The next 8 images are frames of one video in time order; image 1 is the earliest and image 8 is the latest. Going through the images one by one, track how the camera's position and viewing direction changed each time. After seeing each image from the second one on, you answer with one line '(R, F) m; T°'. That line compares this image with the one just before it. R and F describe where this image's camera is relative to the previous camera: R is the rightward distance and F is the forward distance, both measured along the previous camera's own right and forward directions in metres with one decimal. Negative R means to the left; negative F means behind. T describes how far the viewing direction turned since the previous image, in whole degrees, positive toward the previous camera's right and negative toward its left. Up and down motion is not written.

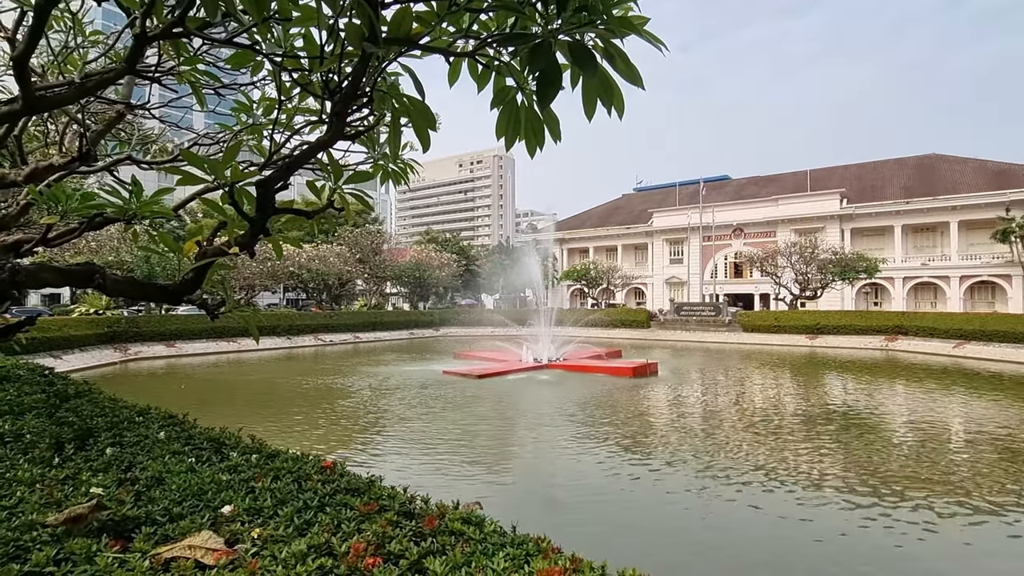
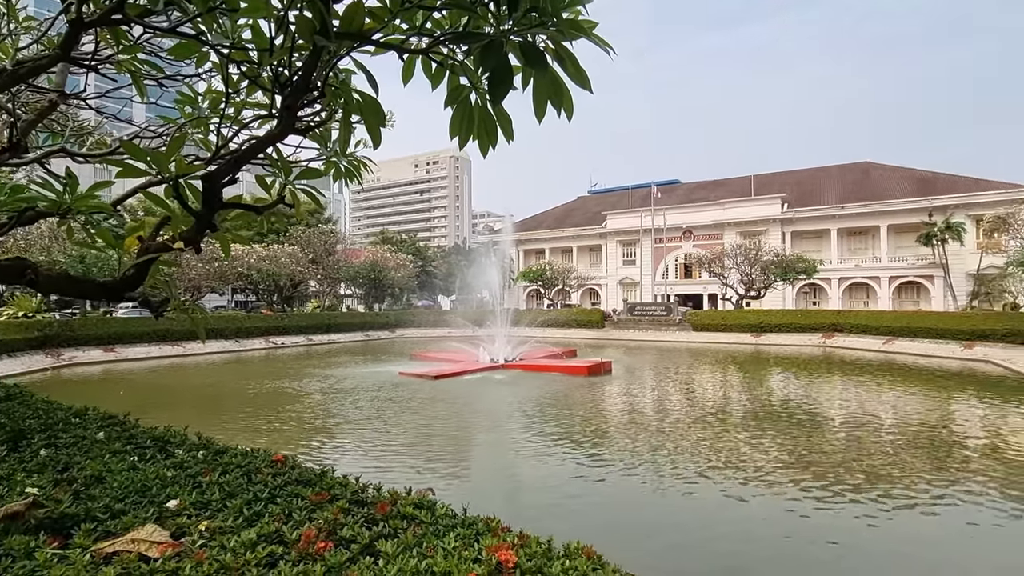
(0.0, -0.1) m; +5°
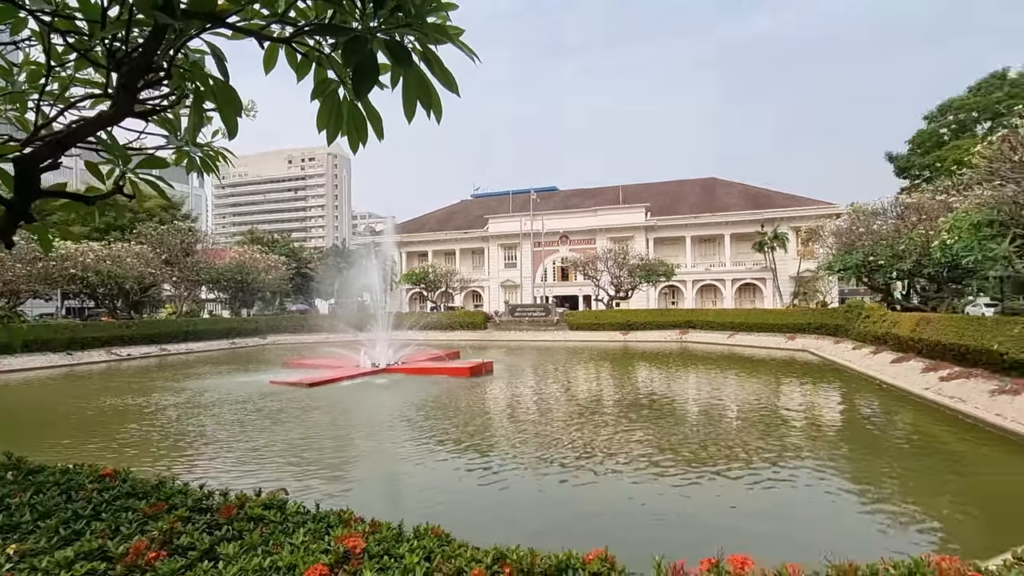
(+0.1, -0.1) m; +13°
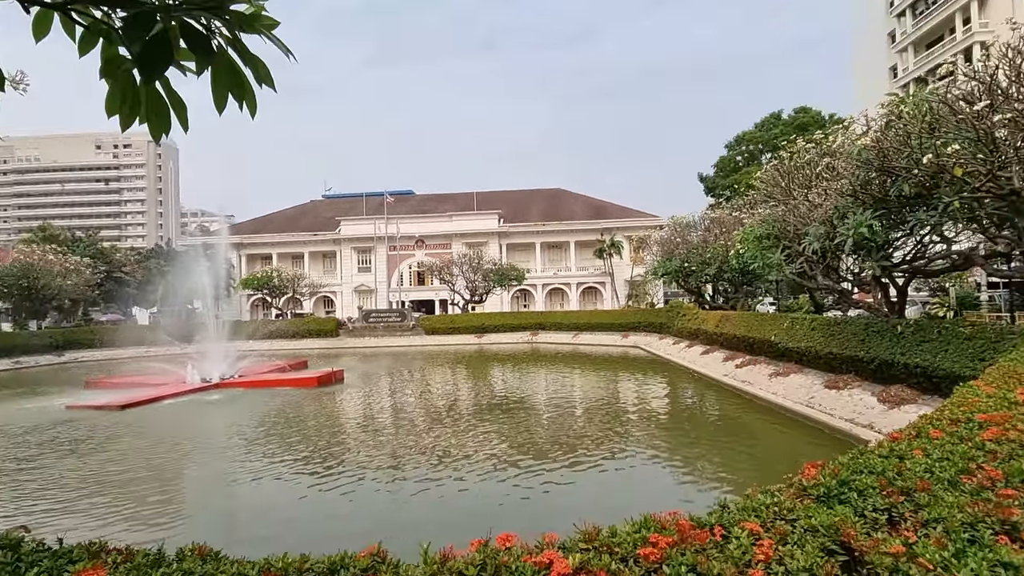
(+0.2, -0.1) m; +16°
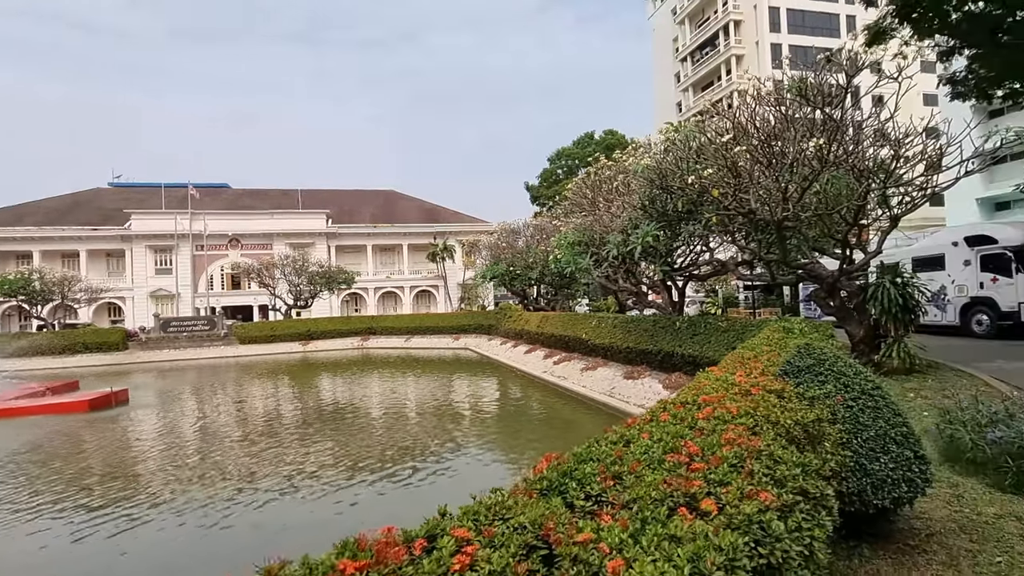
(+0.4, +0.1) m; +18°
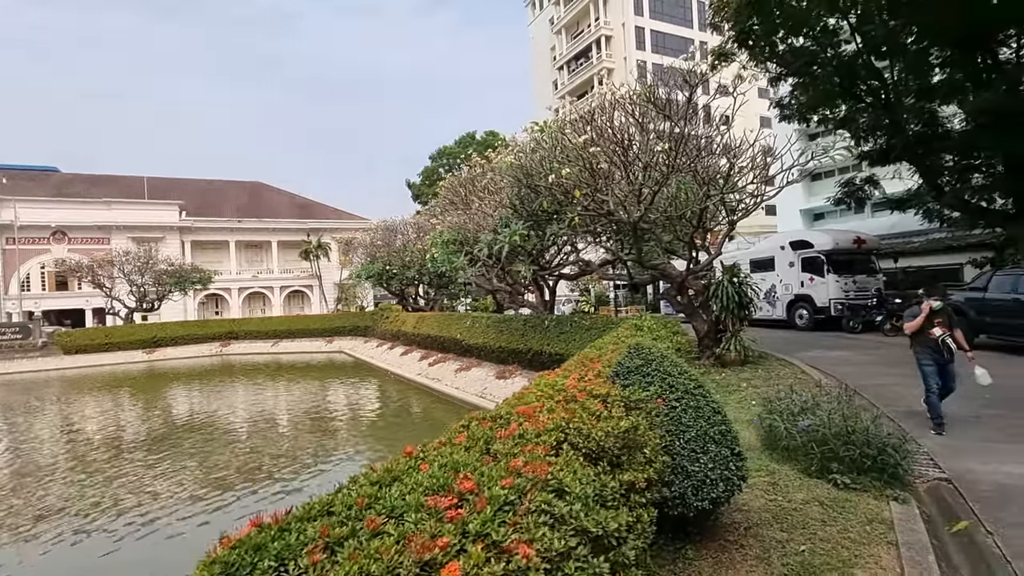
(+0.4, +0.3) m; +13°
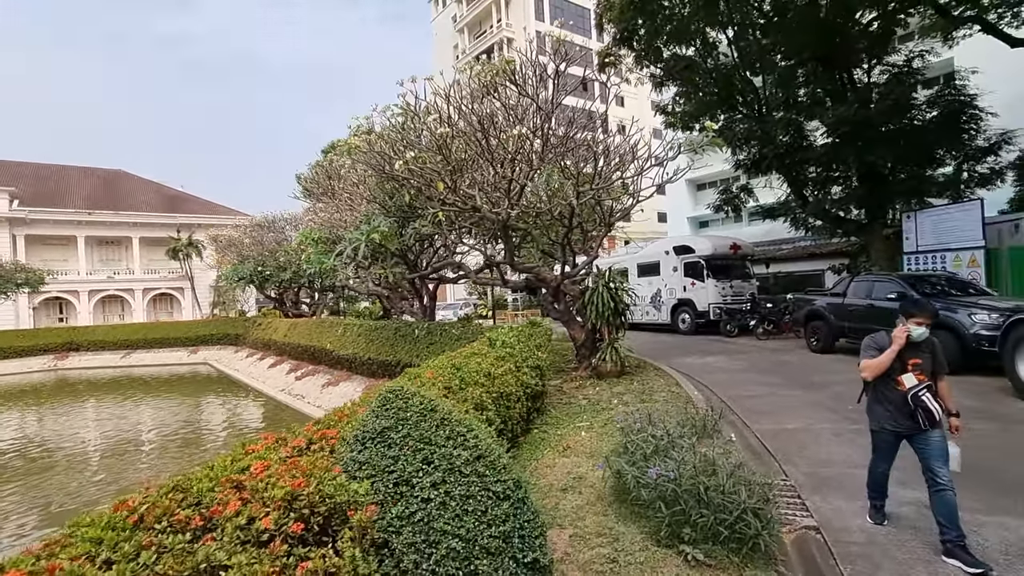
(+0.8, +1.0) m; +10°
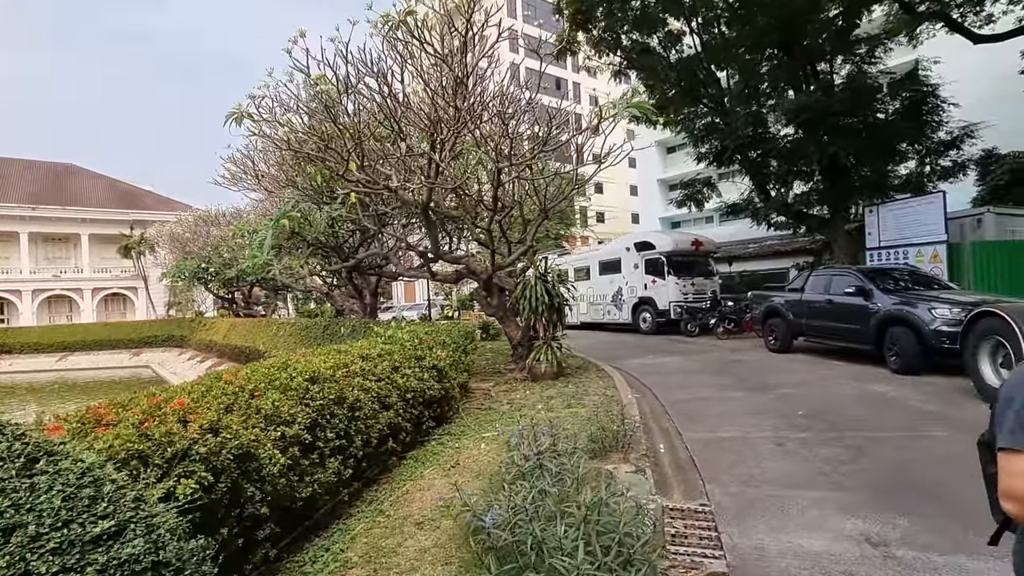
(+0.8, +0.8) m; +2°
